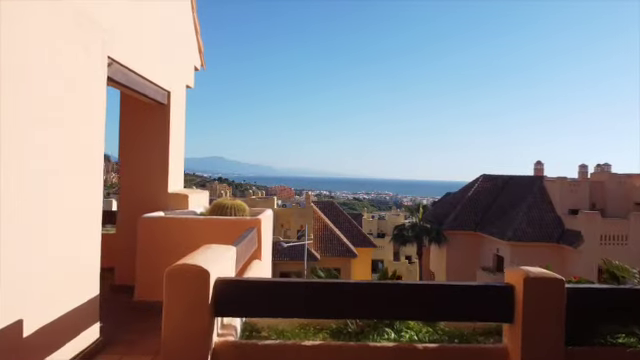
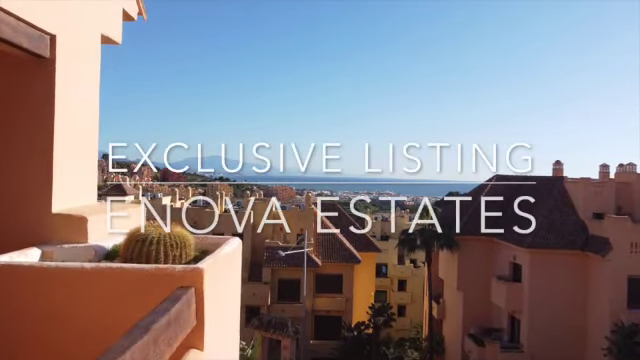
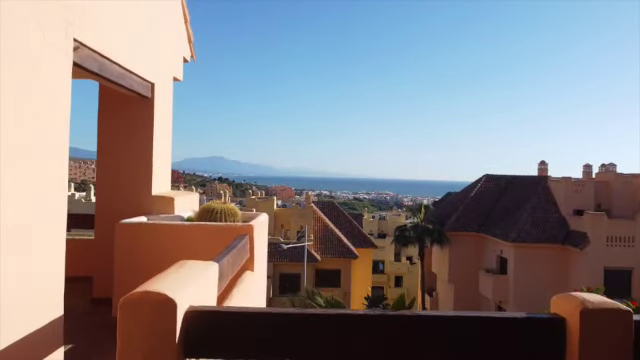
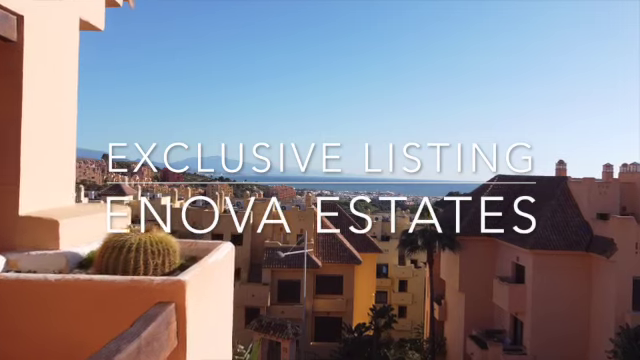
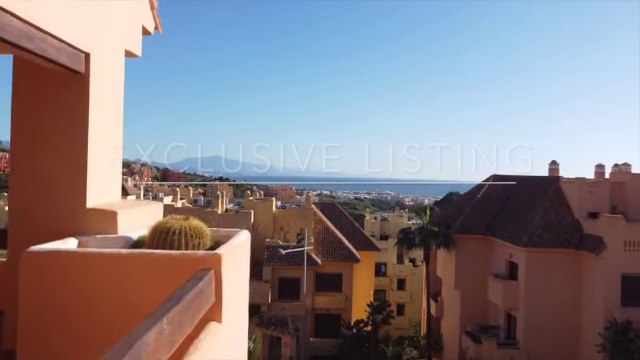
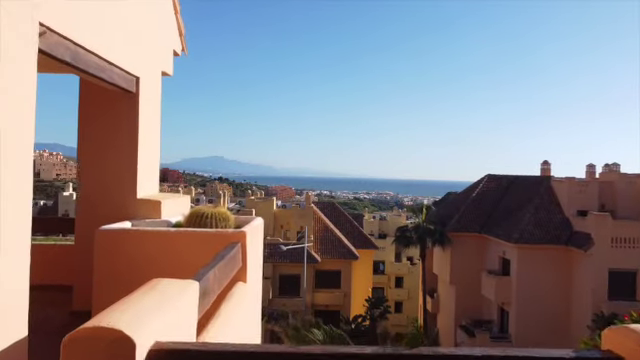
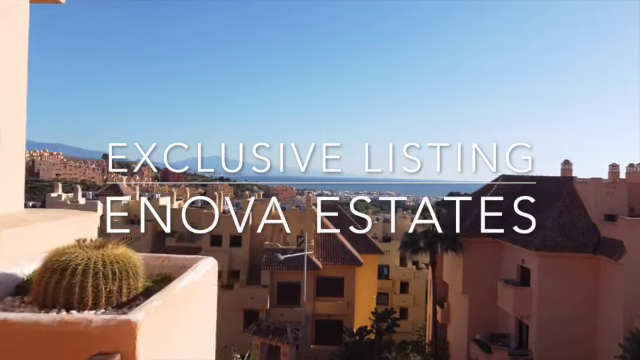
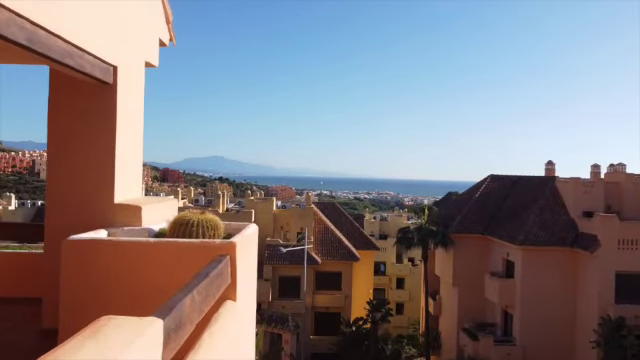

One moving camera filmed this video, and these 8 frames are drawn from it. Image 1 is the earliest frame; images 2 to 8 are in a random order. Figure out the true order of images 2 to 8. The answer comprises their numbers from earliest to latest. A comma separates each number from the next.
3, 6, 8, 5, 2, 4, 7
